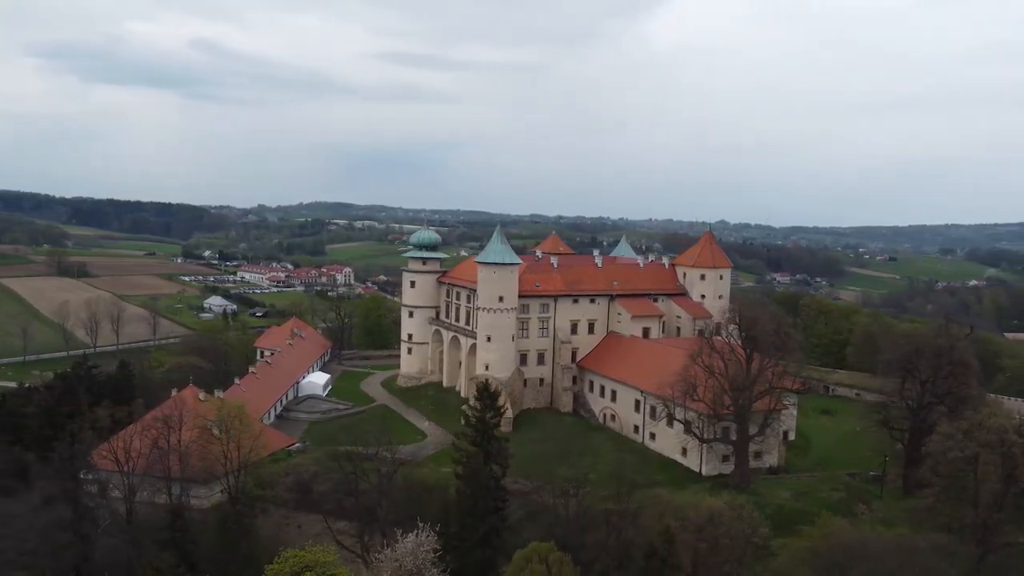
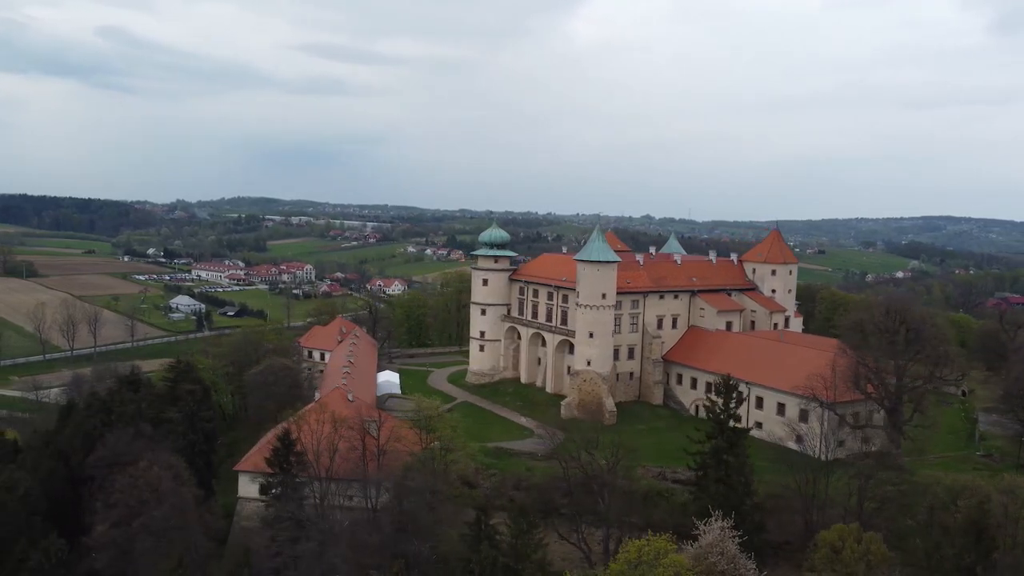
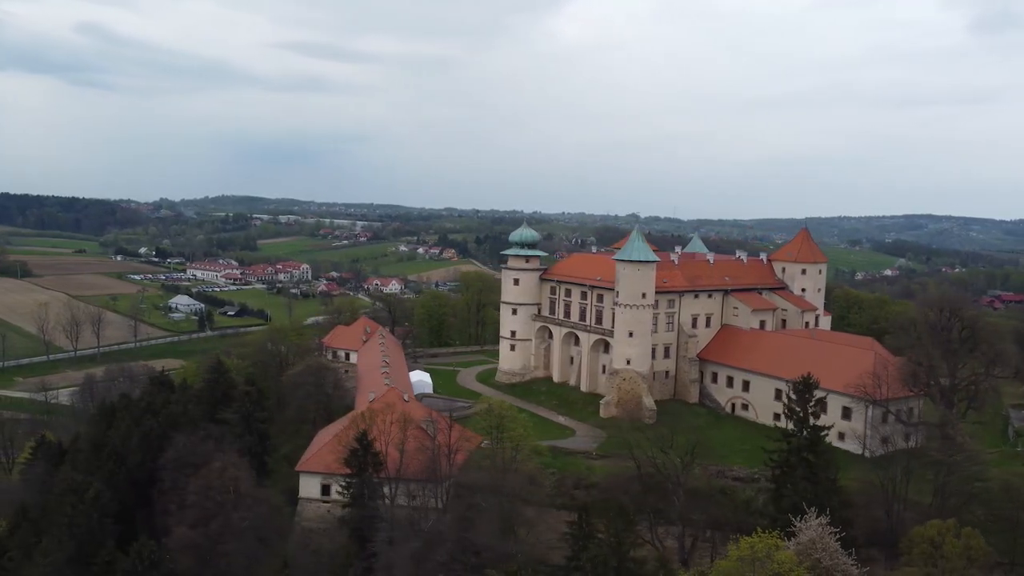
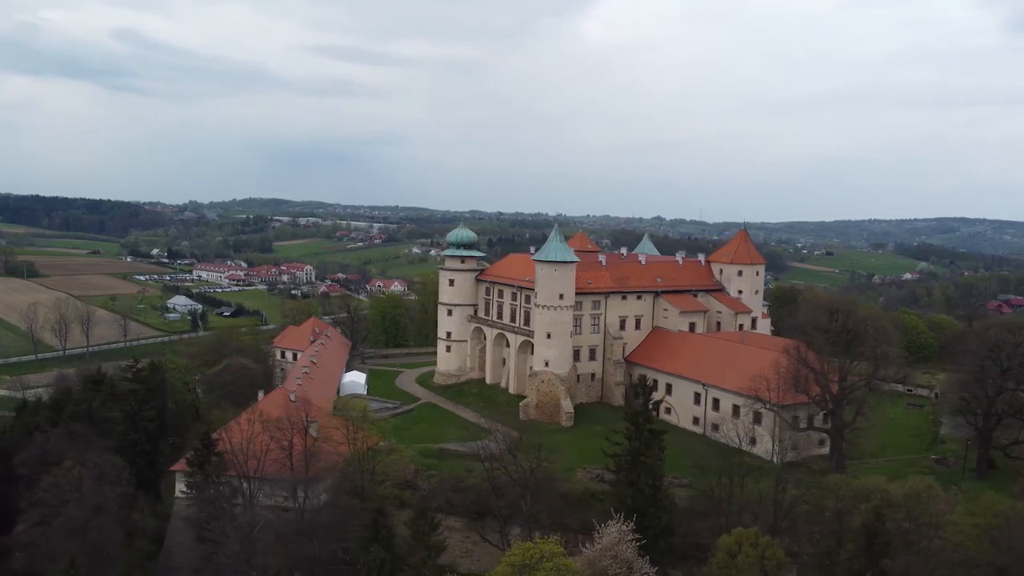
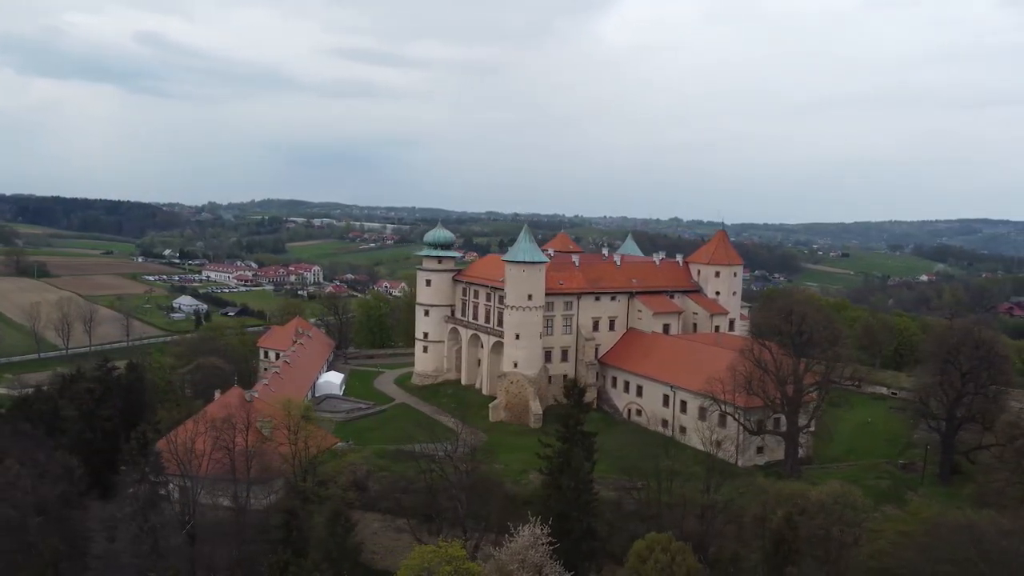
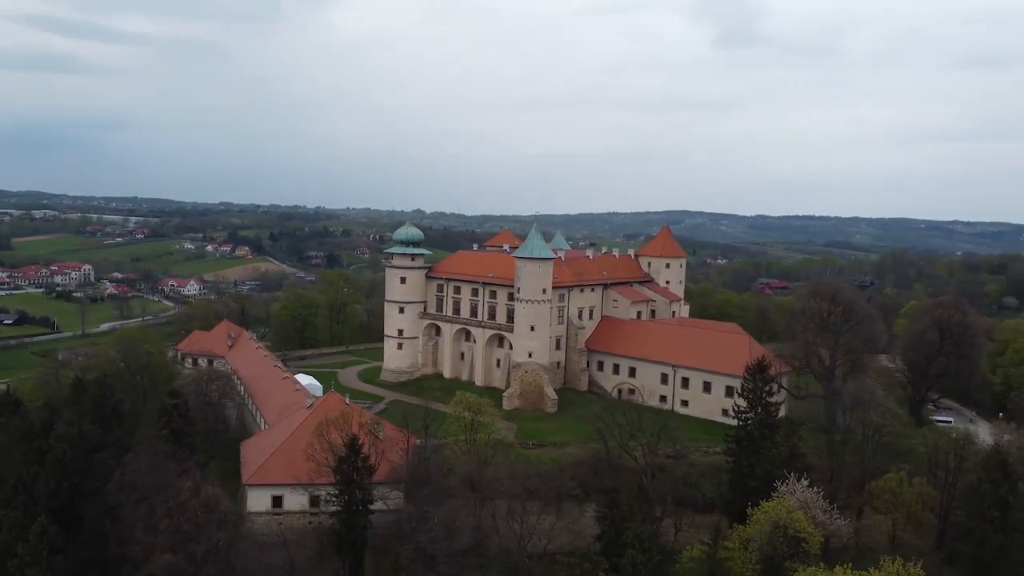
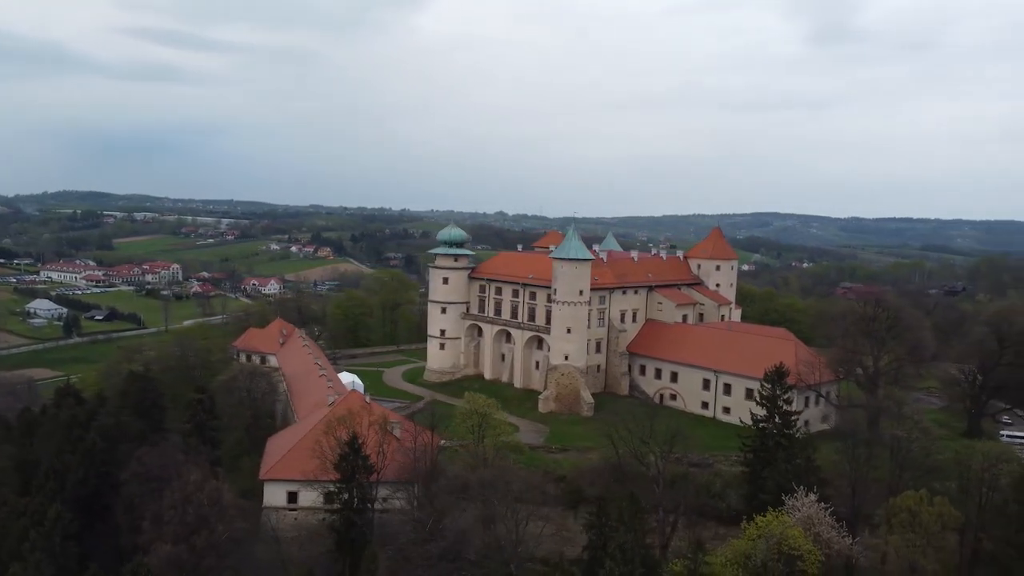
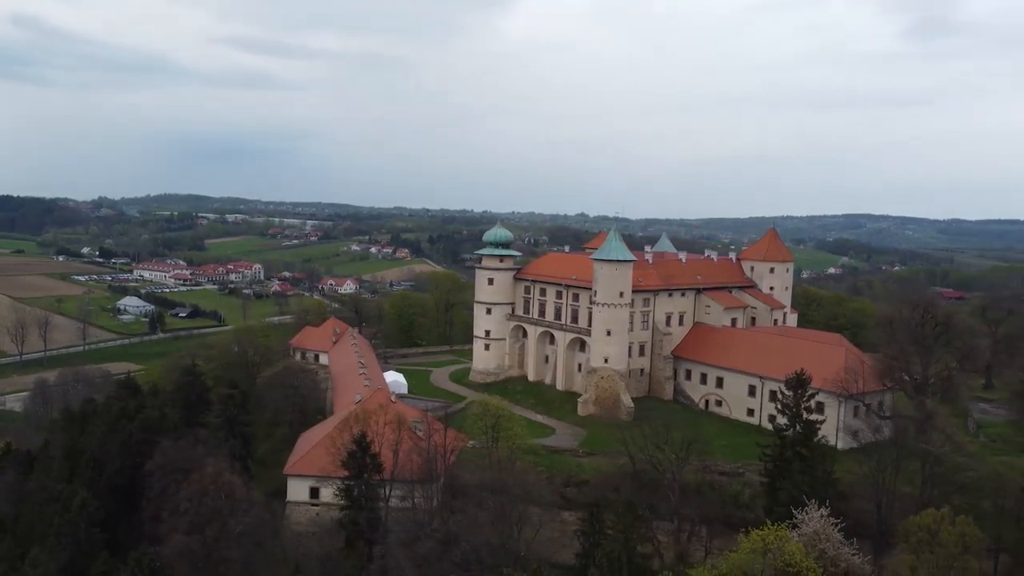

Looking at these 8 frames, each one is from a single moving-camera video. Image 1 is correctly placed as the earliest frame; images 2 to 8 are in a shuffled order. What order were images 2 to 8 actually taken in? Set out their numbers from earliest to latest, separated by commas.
5, 4, 2, 3, 8, 7, 6
